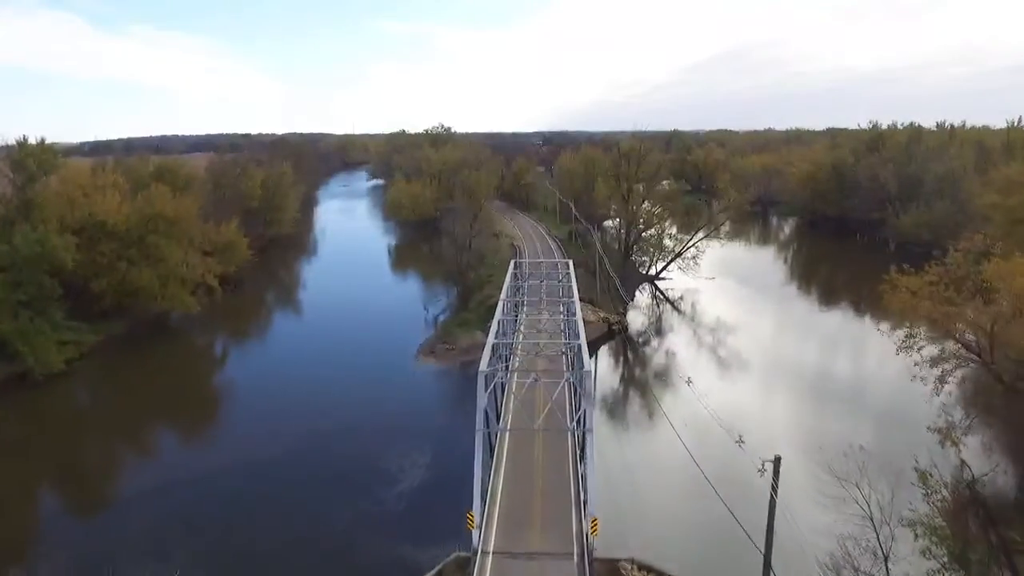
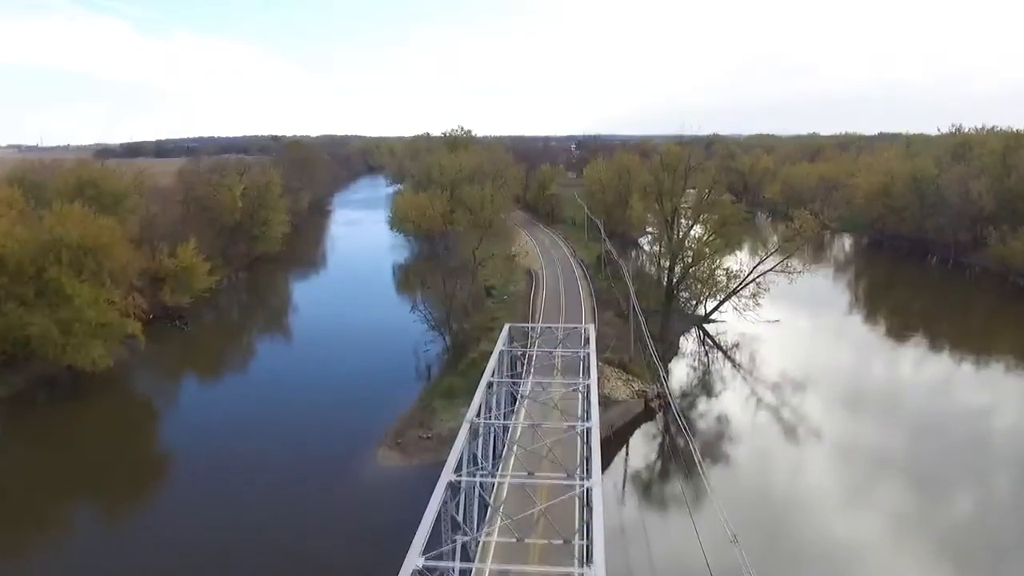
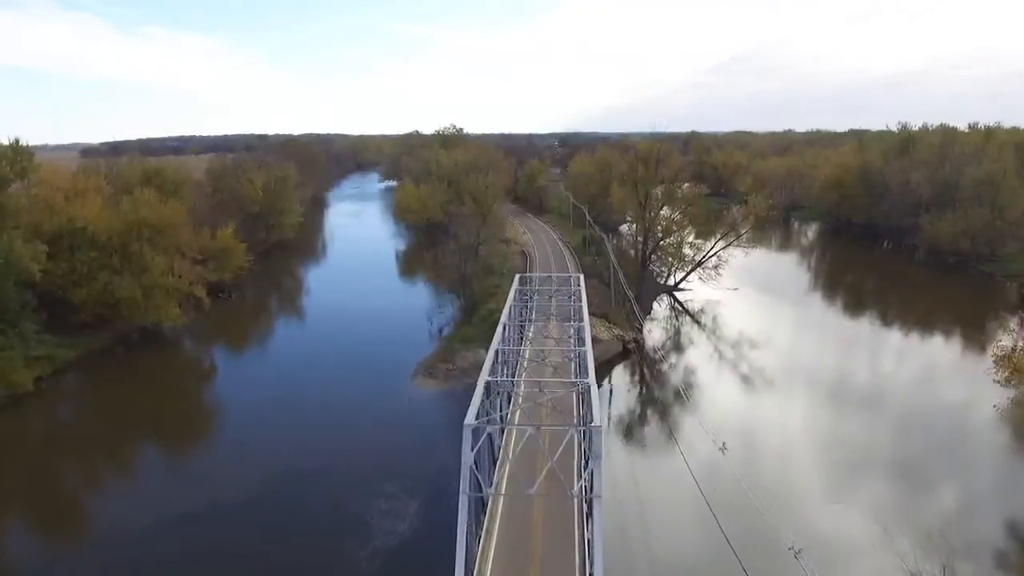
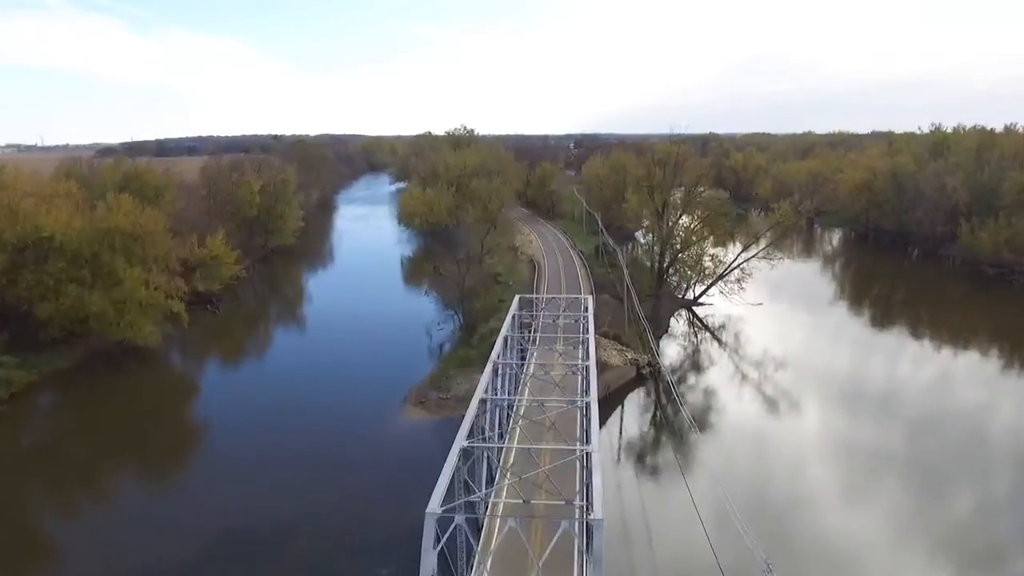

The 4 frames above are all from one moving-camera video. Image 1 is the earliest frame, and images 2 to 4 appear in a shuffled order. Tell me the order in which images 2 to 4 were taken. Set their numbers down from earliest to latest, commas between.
3, 4, 2
